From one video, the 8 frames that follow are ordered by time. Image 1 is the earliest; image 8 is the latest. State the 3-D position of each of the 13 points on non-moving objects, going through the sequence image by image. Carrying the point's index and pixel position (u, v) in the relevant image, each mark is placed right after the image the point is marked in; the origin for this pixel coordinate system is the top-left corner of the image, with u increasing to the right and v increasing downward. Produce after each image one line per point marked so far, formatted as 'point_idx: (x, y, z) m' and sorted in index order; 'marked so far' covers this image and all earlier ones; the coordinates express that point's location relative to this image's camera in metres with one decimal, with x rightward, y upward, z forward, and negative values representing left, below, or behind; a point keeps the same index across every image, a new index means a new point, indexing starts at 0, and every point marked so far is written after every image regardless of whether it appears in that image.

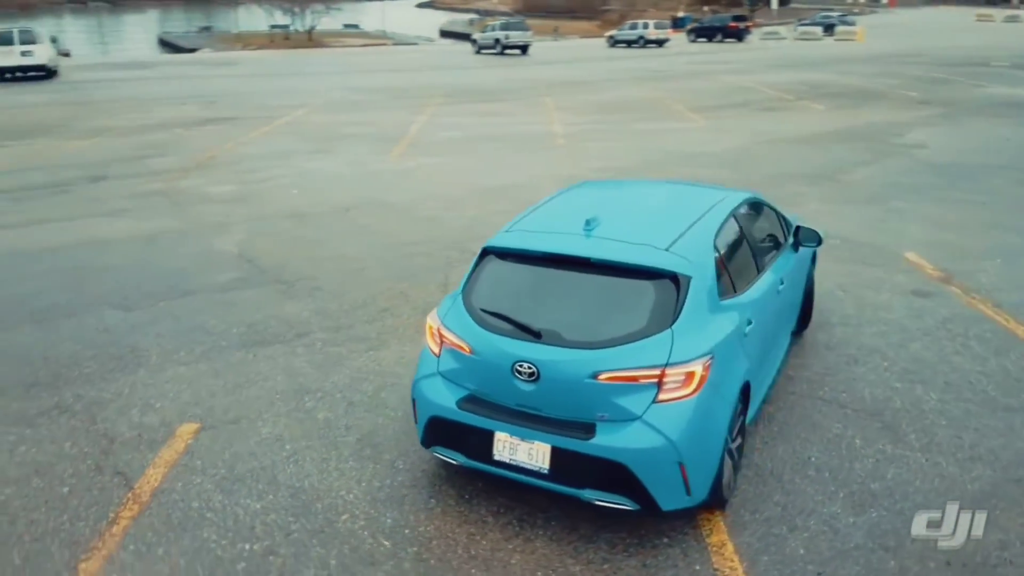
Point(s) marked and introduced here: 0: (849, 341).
0: (+2.8, -0.5, +6.9) m
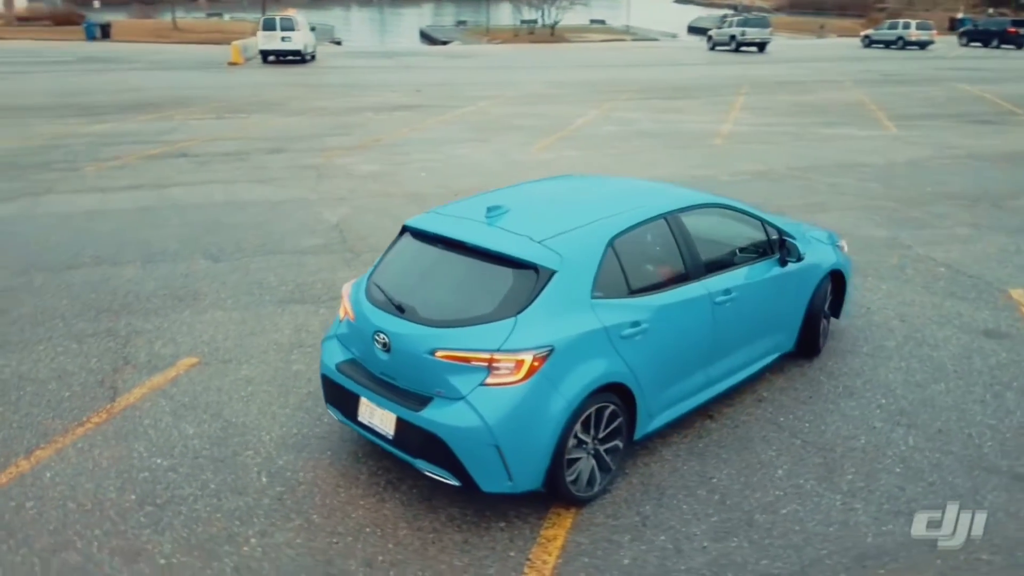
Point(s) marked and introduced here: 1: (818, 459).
0: (+2.6, -0.7, +6.3) m
1: (+1.9, -1.1, +5.2) m
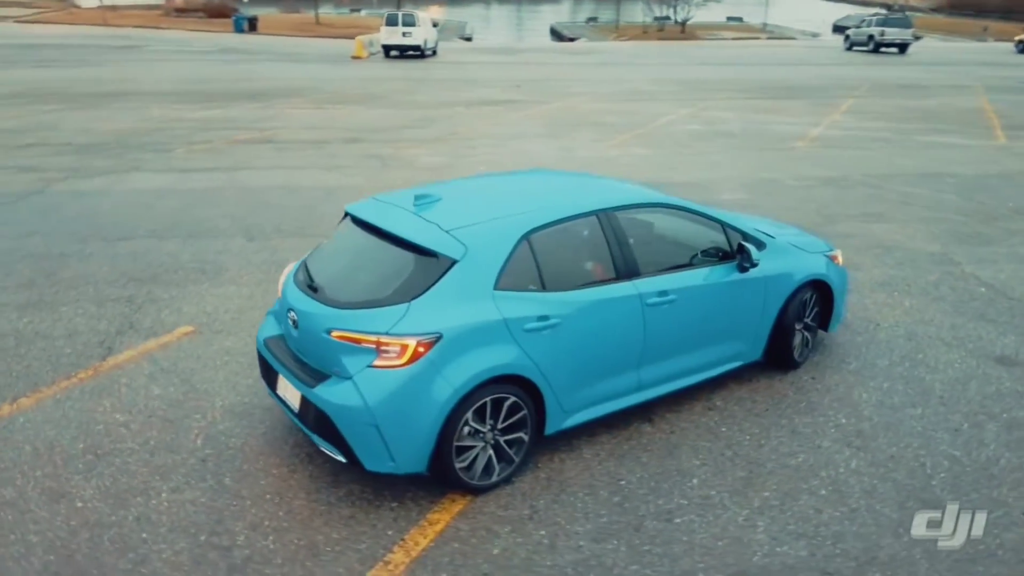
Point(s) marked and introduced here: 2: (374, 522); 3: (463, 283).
0: (+2.3, -0.8, +6.0) m
1: (+1.4, -1.1, +5.0) m
2: (-0.8, -1.3, +4.5) m
3: (-0.3, 0.0, +4.5) m
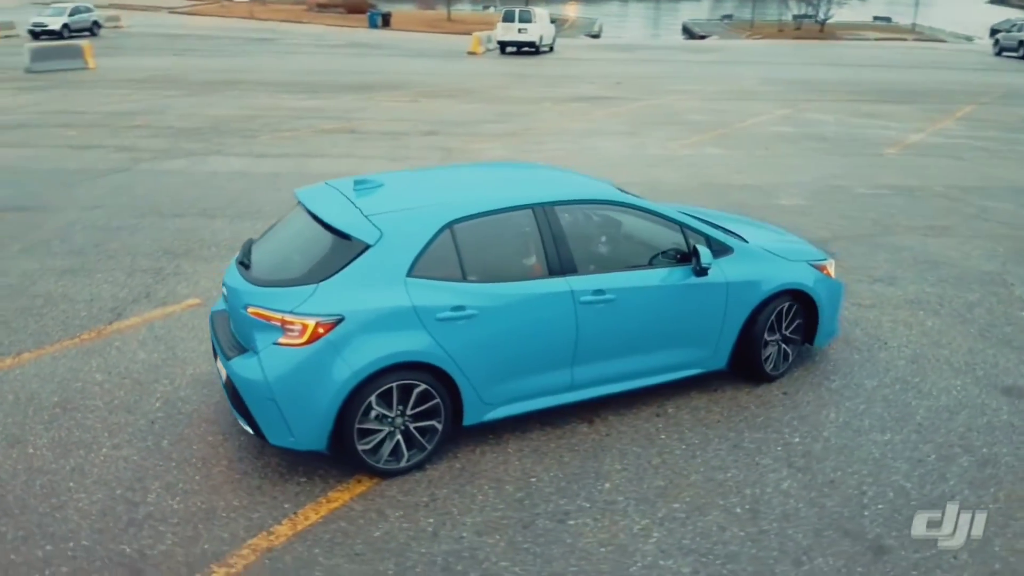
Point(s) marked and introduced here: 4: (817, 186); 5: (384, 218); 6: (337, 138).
0: (+2.0, -0.8, +5.6) m
1: (+0.9, -1.1, +4.8) m
2: (-1.3, -1.2, +4.7) m
3: (-0.8, +0.1, +4.6) m
4: (+4.4, +1.5, +11.8) m
5: (-0.7, +0.4, +4.7) m
6: (-3.2, +2.7, +15.1) m
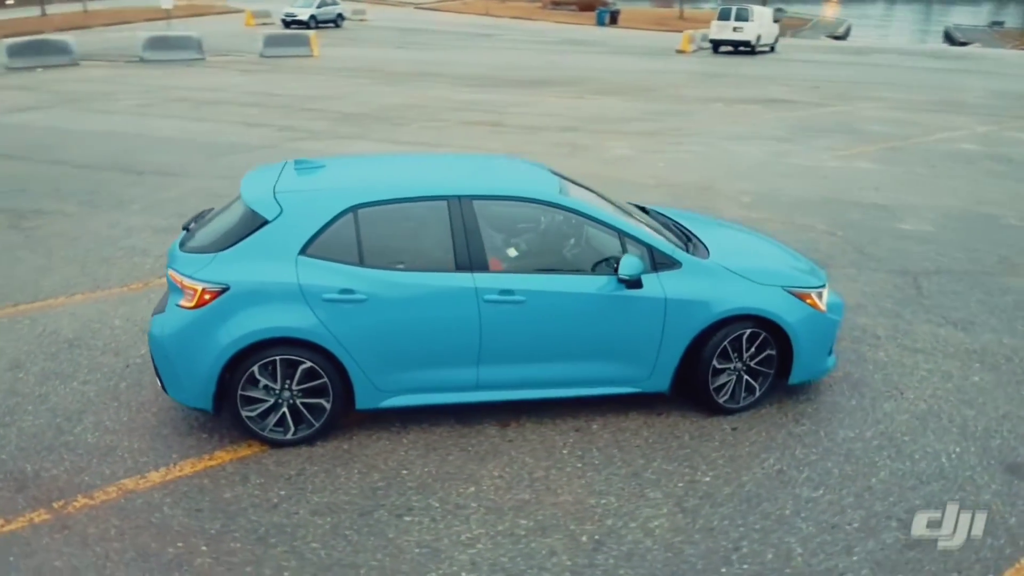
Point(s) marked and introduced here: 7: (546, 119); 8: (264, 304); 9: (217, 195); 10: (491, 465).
0: (+1.4, -1.0, +5.1) m
1: (+0.1, -1.2, +4.6) m
2: (-2.1, -1.0, +5.0) m
3: (-1.4, +0.3, +4.8) m
4: (+5.7, +1.0, +10.3) m
5: (-1.3, +0.5, +4.9) m
6: (-0.6, +3.0, +15.5) m
7: (+0.7, +3.5, +16.7) m
8: (-1.4, -0.1, +4.7) m
9: (-3.8, +1.2, +10.6) m
10: (-0.1, -1.0, +4.9) m
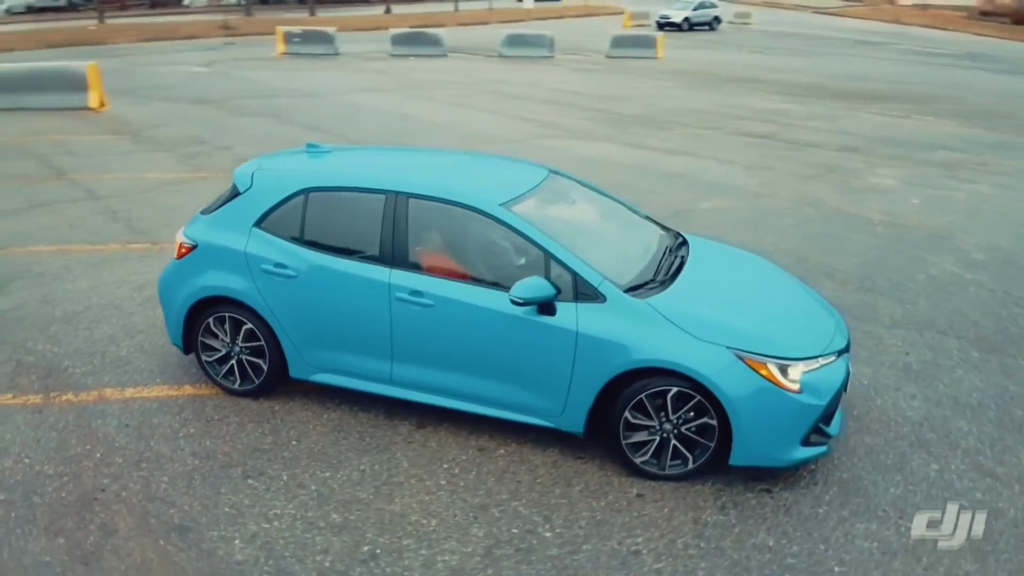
0: (+0.6, -1.2, +4.5) m
1: (-0.8, -1.2, +4.6) m
2: (-2.5, -0.6, +5.9) m
3: (-1.8, +0.5, +5.4) m
4: (+7.0, -0.3, +7.2) m
5: (-1.6, +0.7, +5.5) m
6: (+4.0, +2.6, +14.6) m
7: (+5.8, +2.8, +15.1) m
8: (-1.9, +0.1, +5.4) m
9: (-1.2, +1.6, +11.6) m
10: (-0.9, -1.0, +4.9) m
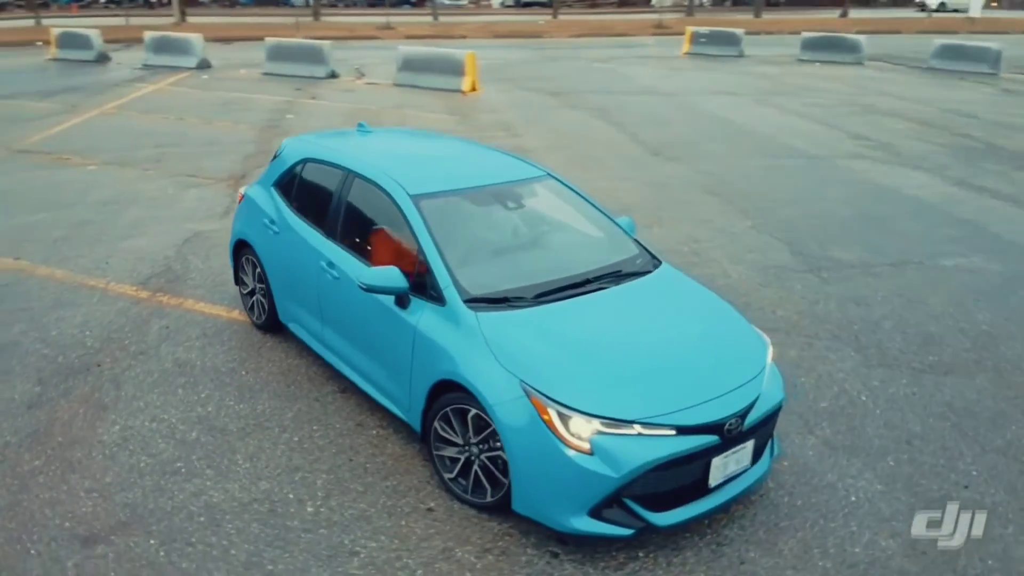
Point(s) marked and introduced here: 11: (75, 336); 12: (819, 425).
0: (-0.7, -1.2, +4.4) m
1: (-1.8, -0.9, +5.2) m
2: (-2.4, -0.1, +7.2) m
3: (-1.9, +0.9, +6.3) m
4: (+6.3, -1.7, +3.5) m
5: (-1.6, +1.1, +6.3) m
6: (+8.1, +1.2, +11.1) m
7: (+9.9, +1.0, +10.7) m
8: (-2.0, +0.6, +6.4) m
9: (+2.0, +1.5, +11.3) m
10: (-1.6, -0.8, +5.5) m
11: (-3.4, -0.4, +6.3) m
12: (+2.1, -0.9, +5.5) m
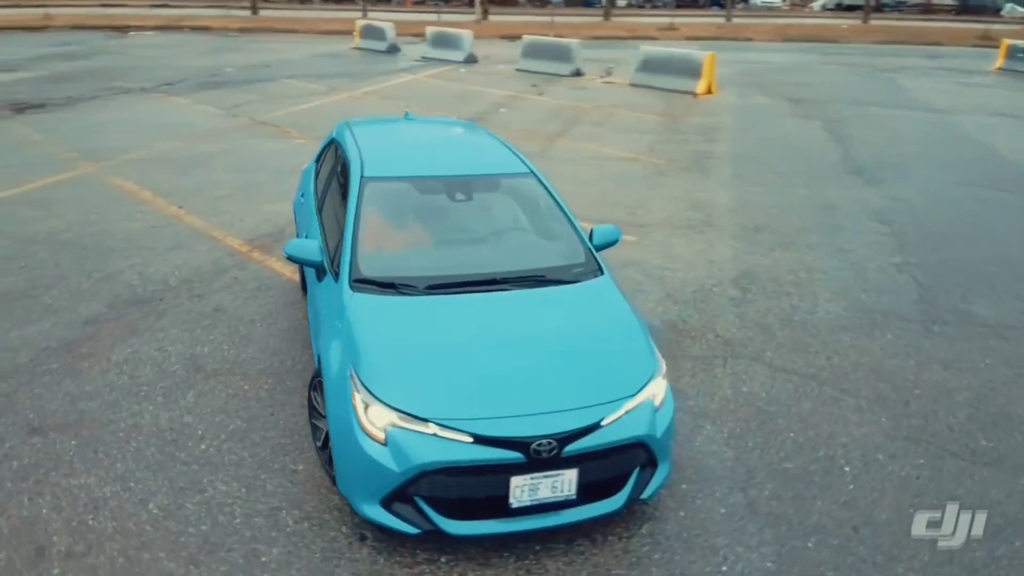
0: (-1.5, -1.0, +4.8) m
1: (-2.2, -0.6, +5.9) m
2: (-1.9, +0.2, +7.9) m
3: (-1.6, +1.2, +6.9) m
4: (+4.5, -2.5, +1.4) m
5: (-1.4, +1.3, +6.8) m
6: (+9.4, 0.0, +7.8) m
7: (+10.8, -0.5, +6.7) m
8: (-1.8, +0.9, +7.0) m
9: (+3.9, +1.0, +10.2) m
10: (-1.9, -0.5, +6.1) m
11: (-3.2, +0.1, +7.5) m
12: (+1.5, -1.1, +4.8) m
